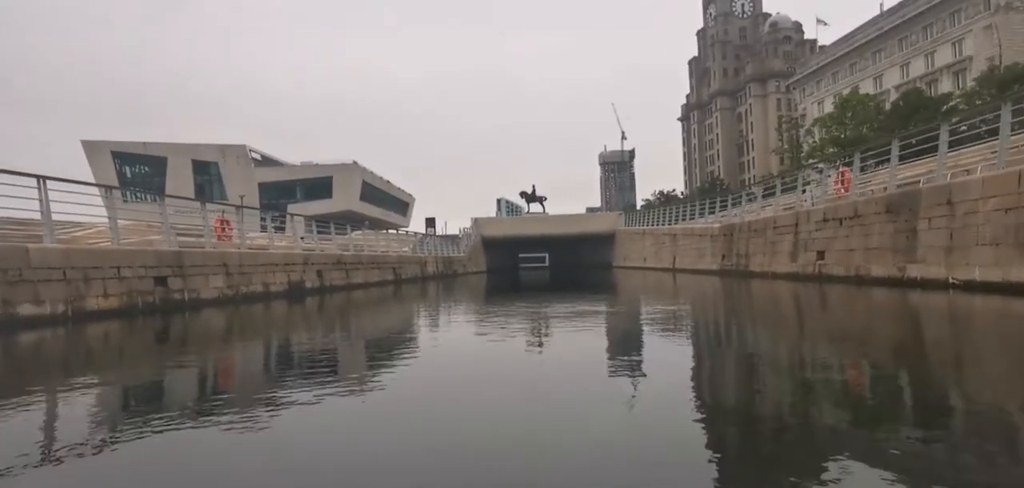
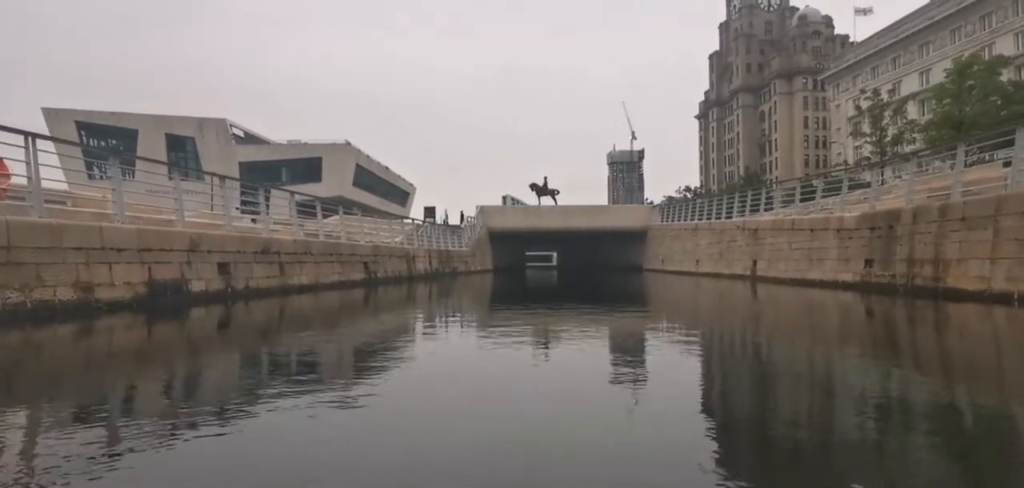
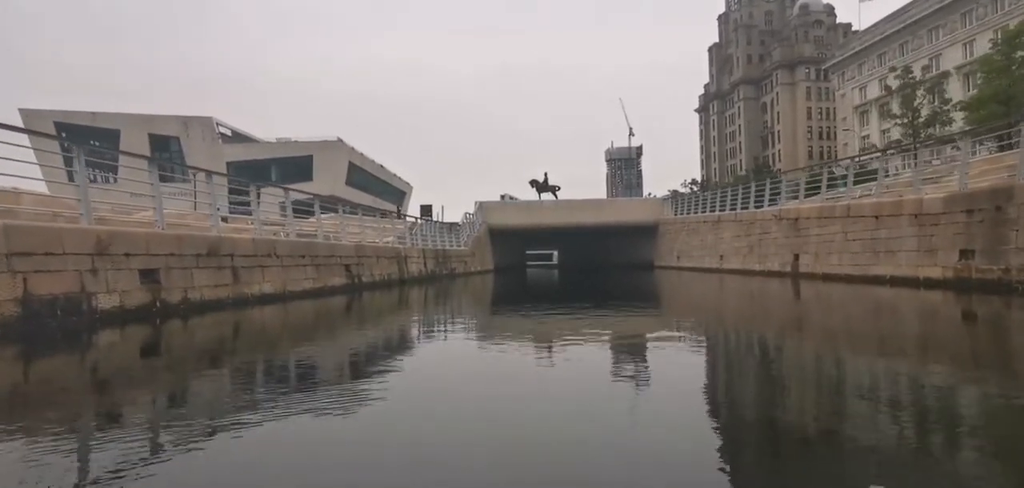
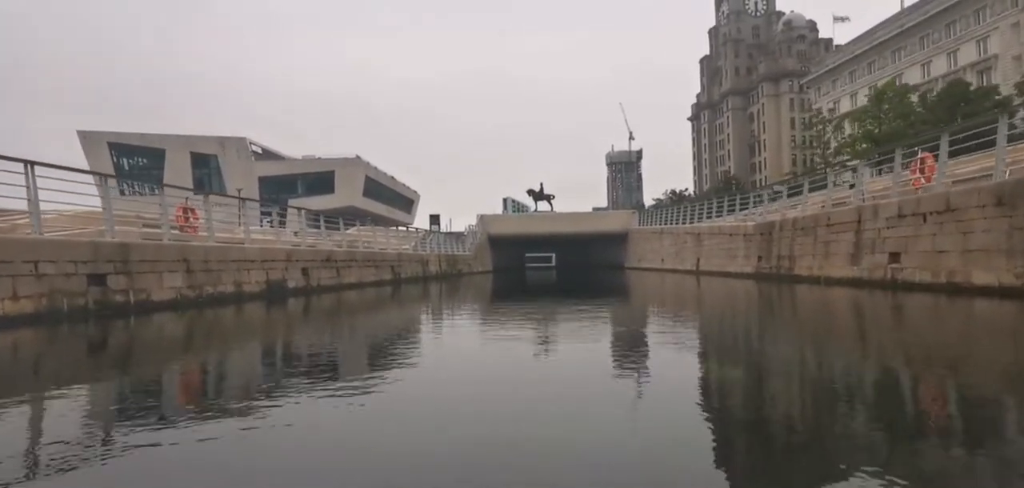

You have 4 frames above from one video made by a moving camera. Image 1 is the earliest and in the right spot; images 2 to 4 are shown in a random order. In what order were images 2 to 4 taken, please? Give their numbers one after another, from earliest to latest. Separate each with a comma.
4, 2, 3
